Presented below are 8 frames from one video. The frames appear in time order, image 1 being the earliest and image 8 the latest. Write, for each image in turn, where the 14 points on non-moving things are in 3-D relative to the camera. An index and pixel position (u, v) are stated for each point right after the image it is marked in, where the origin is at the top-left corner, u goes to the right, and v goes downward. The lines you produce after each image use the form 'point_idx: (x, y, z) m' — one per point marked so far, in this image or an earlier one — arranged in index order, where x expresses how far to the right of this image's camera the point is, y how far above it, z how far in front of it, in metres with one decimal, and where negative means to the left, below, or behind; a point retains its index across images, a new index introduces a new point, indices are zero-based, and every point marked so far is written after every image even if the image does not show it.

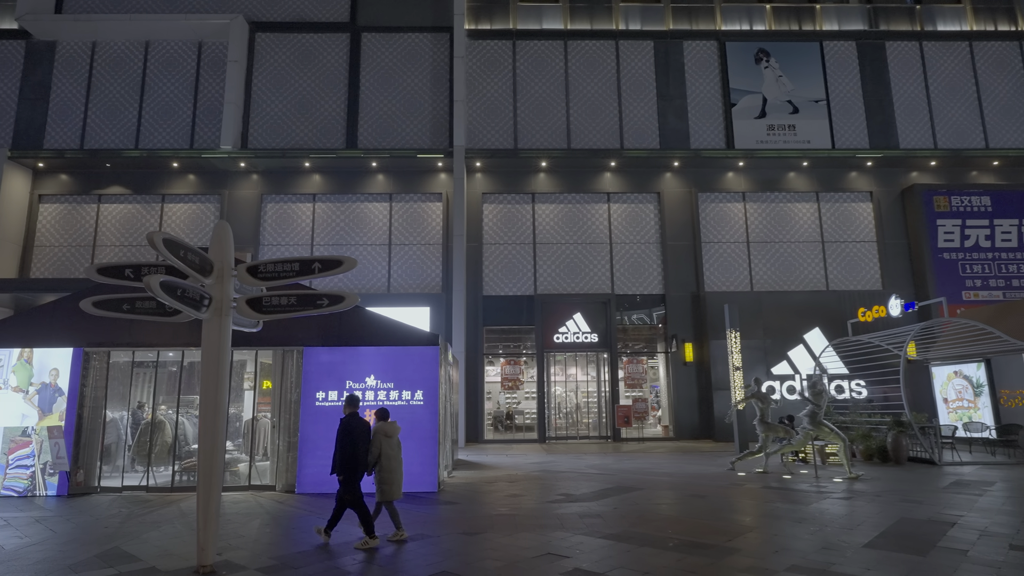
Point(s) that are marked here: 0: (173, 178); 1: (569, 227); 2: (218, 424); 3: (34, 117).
0: (-10.2, +3.3, +18.8) m
1: (+1.7, +1.8, +18.6) m
2: (-2.4, -1.1, +5.0) m
3: (-14.2, +5.1, +18.7) m
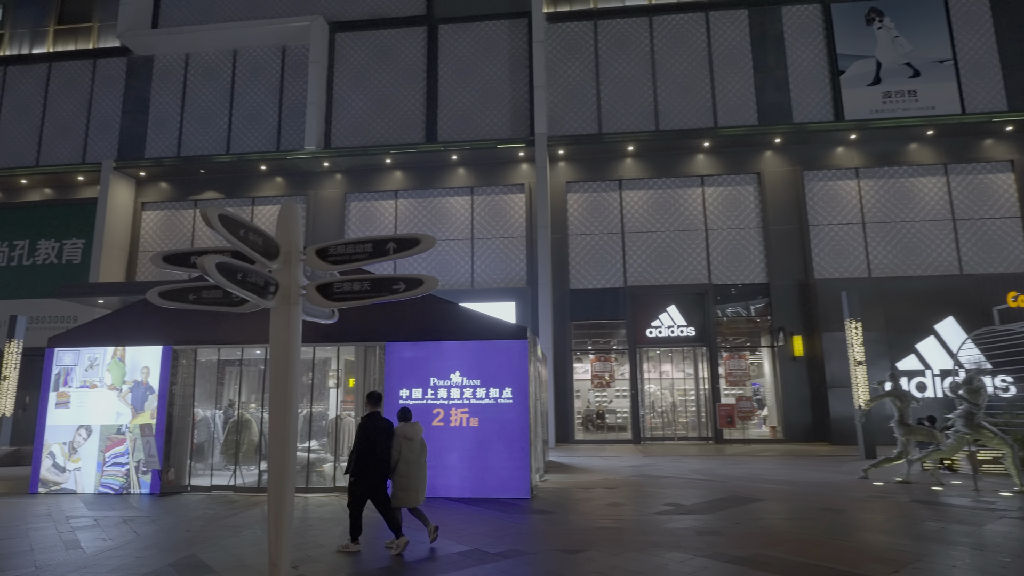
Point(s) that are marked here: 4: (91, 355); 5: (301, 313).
0: (-7.7, +3.3, +19.2) m
1: (+4.1, +2.0, +17.4) m
2: (-1.6, -1.0, +4.5) m
3: (-11.8, +5.0, +19.6) m
4: (-6.1, -1.0, +9.1) m
5: (-1.6, -0.2, +4.9) m
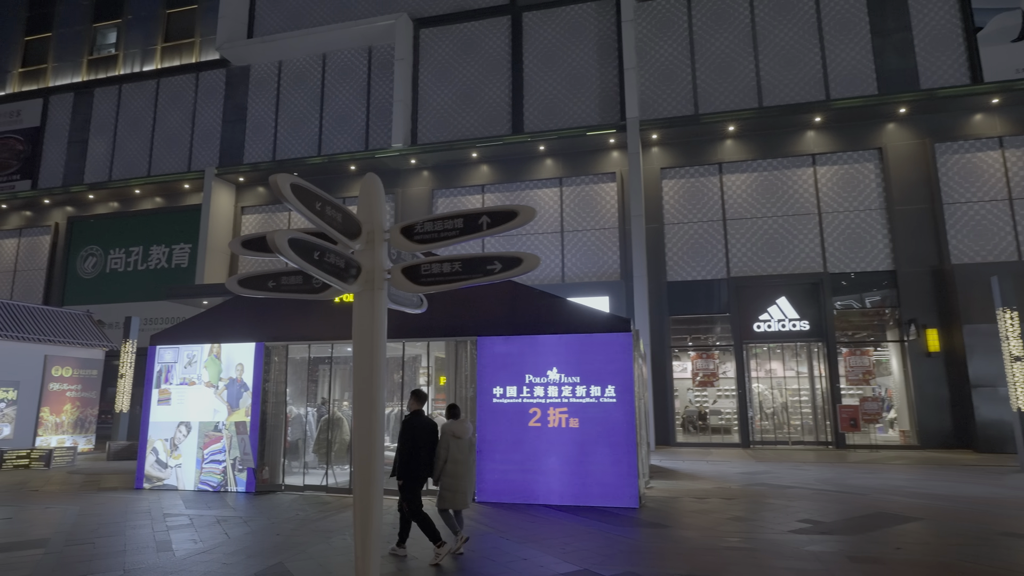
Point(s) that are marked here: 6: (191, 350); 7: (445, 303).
0: (-5.0, +3.3, +19.4) m
1: (+6.5, +2.3, +16.0) m
2: (-0.9, -0.9, +4.0) m
3: (-9.0, +4.9, +20.3) m
4: (-4.7, -0.9, +9.1) m
5: (-0.9, -0.1, +4.4) m
6: (-4.7, -0.9, +9.1) m
7: (-0.9, -0.2, +8.0) m
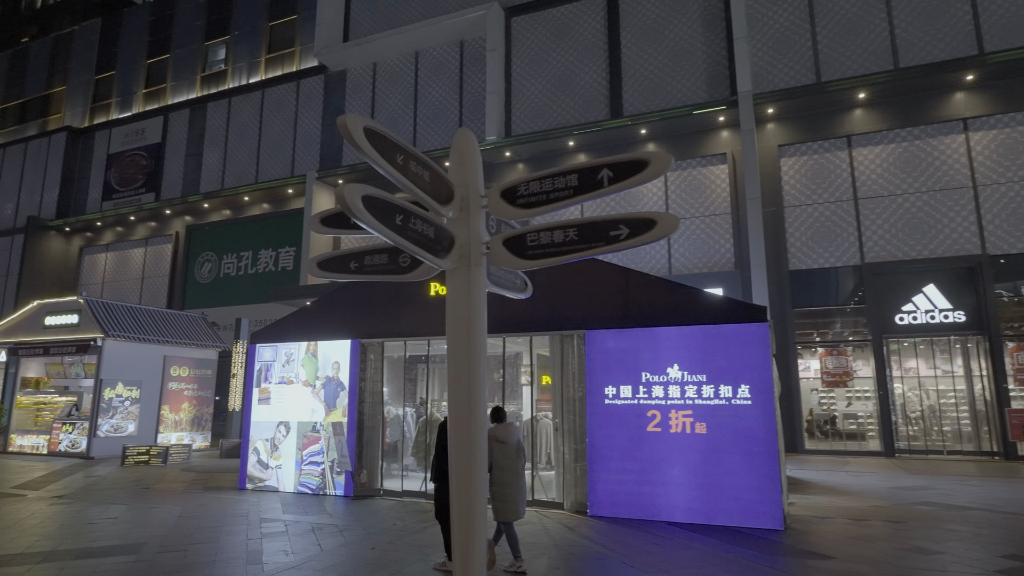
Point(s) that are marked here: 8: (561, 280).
0: (-2.0, +3.4, +19.1) m
1: (+8.8, +2.6, +14.0) m
2: (-0.2, -0.8, +3.3) m
3: (-5.9, +4.9, +20.6) m
4: (-3.2, -0.9, +8.9) m
5: (-0.1, 0.0, +3.7) m
6: (-3.2, -0.9, +8.9) m
7: (+0.4, -0.1, +7.2) m
8: (+0.6, +0.1, +7.2) m
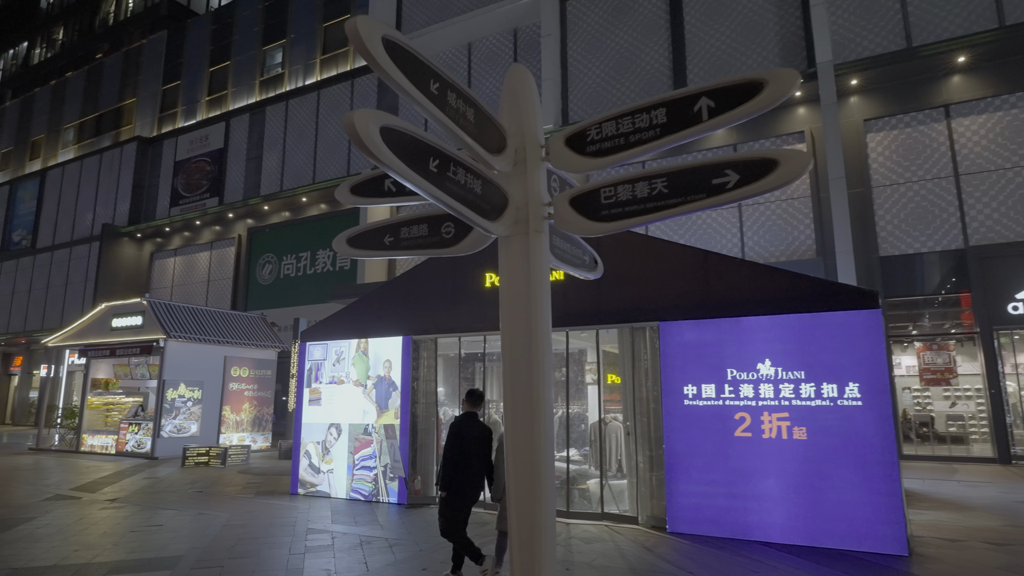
0: (-0.3, +3.5, +18.5) m
1: (+10.0, +2.9, +12.4) m
2: (+0.1, -0.7, +2.6) m
3: (-4.1, +4.9, +20.4) m
4: (-2.3, -0.8, +8.5) m
5: (+0.2, +0.2, +2.9) m
6: (-2.3, -0.8, +8.5) m
7: (+1.1, +0.1, +6.4) m
8: (+1.2, +0.2, +6.4) m
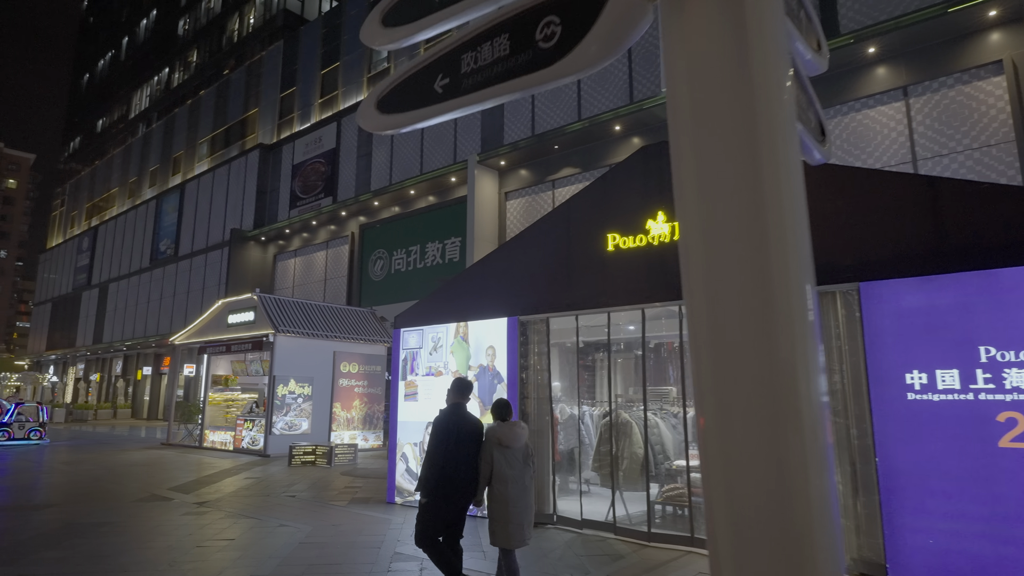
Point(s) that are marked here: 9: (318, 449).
0: (+2.8, +3.8, +16.8) m
1: (+11.9, +3.5, +8.9) m
2: (+0.4, -0.3, +1.0) m
3: (-0.6, +5.2, +19.3) m
4: (-0.9, -0.5, +7.3) m
5: (+0.6, +0.5, +1.4) m
6: (-0.9, -0.5, +7.3) m
7: (+2.1, +0.4, +4.6) m
8: (+2.2, +0.6, +4.6) m
9: (-3.7, -3.1, +12.0) m
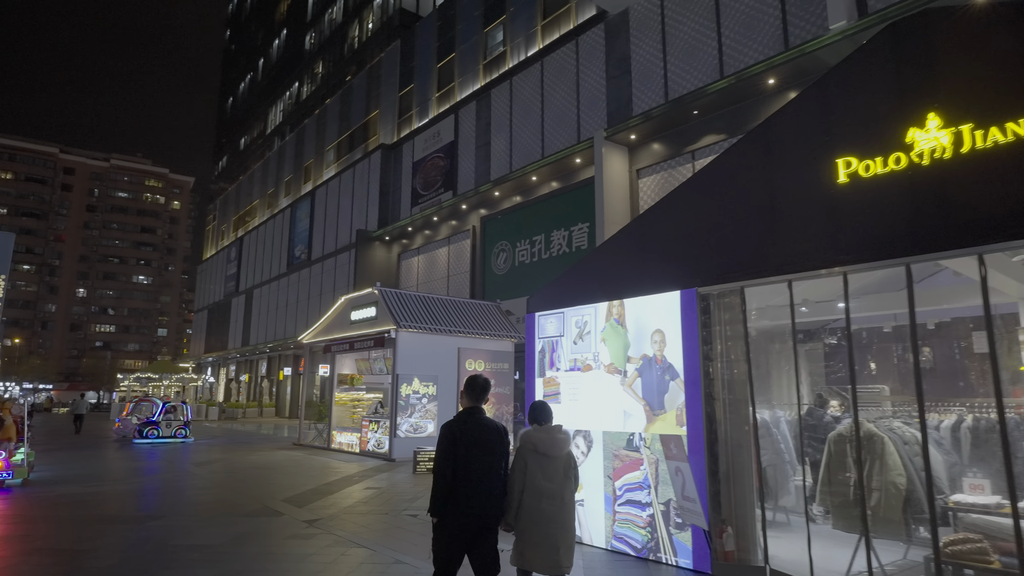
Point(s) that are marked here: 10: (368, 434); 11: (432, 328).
0: (+5.9, +4.3, +14.3) m
1: (+13.3, +4.2, +4.9) m
2: (+0.7, 0.0, -0.7) m
3: (+3.0, +5.5, +17.4) m
4: (+0.6, -0.3, +5.7) m
5: (+0.9, +0.8, -0.4) m
6: (+0.6, -0.3, +5.7) m
7: (+3.0, +0.8, +2.6) m
8: (+3.1, +1.0, +2.4) m
9: (-1.1, -2.9, +10.8) m
10: (-3.2, -3.2, +13.9) m
11: (-1.7, -0.9, +13.4) m
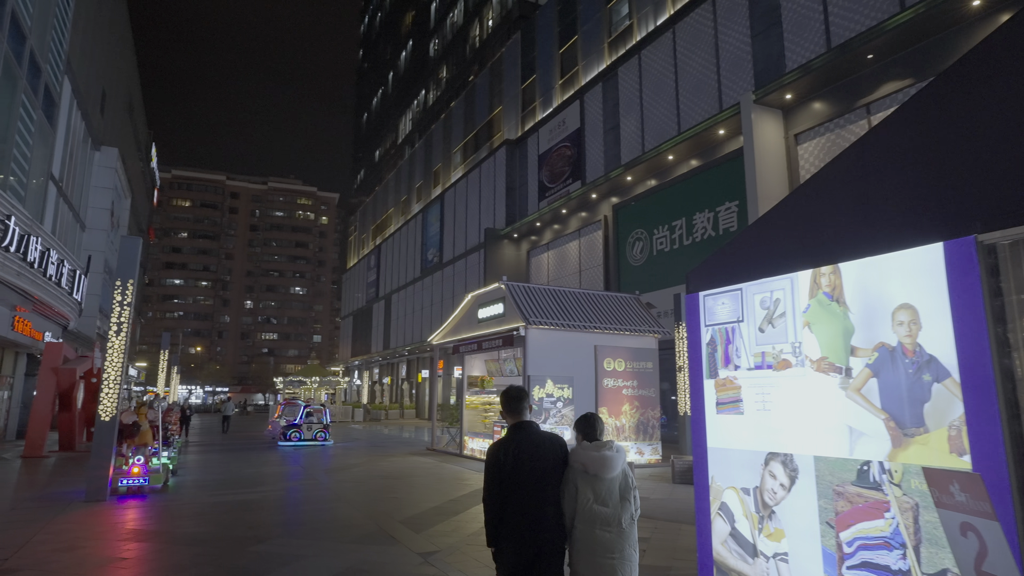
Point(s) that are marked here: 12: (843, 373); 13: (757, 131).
0: (+8.5, +4.7, +11.4) m
1: (+13.7, +4.9, +0.7) m
2: (+0.4, +0.2, -2.2) m
3: (+6.2, +5.9, +15.1) m
4: (+1.7, -0.1, +4.1) m
5: (+0.6, +1.0, -1.9) m
6: (+1.7, 0.0, +4.1) m
7: (+3.3, +1.1, +0.5) m
8: (+3.3, +1.3, +0.4) m
9: (+1.1, -2.7, +9.5) m
10: (-0.3, -3.1, +12.9) m
11: (+1.0, -0.7, +12.1) m
12: (+1.9, -0.5, +3.6) m
13: (+5.7, +3.7, +14.7) m
